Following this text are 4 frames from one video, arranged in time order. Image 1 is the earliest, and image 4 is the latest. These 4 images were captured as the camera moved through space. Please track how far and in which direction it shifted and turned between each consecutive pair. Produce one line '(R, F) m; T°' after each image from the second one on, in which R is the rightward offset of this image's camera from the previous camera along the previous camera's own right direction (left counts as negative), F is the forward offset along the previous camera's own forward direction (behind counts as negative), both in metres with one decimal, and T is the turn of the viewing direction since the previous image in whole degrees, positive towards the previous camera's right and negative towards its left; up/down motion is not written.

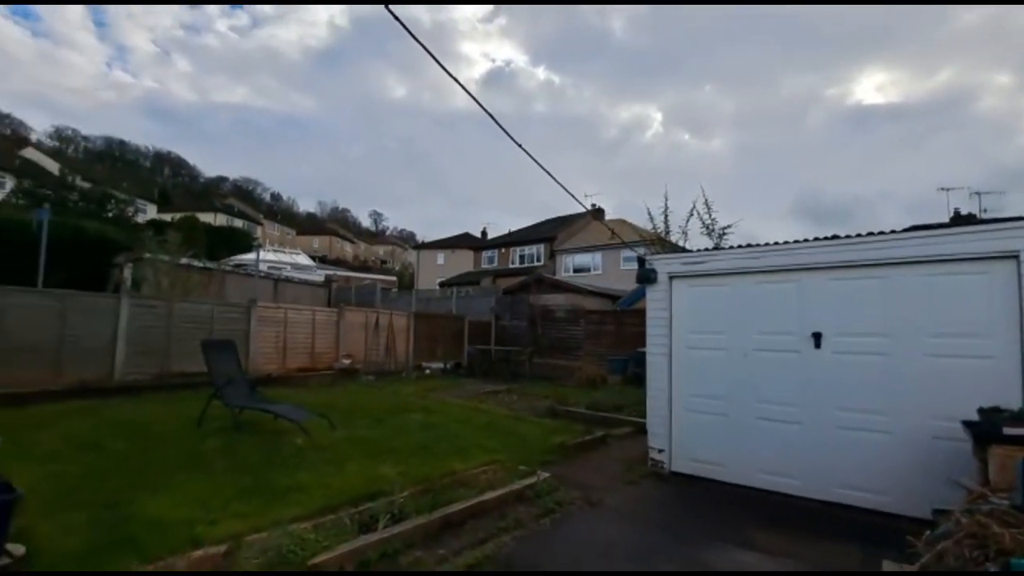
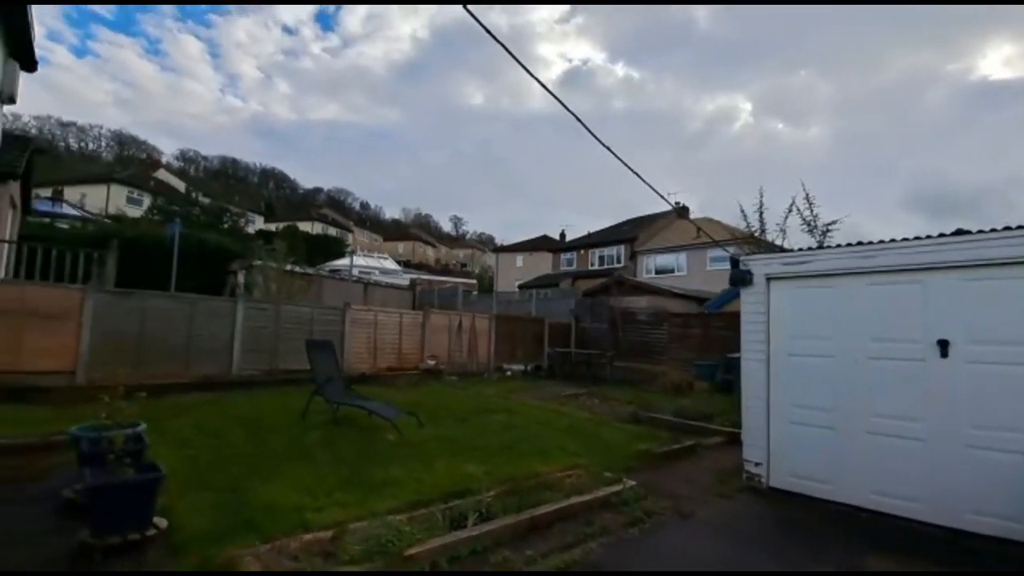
(-0.1, 0.0) m; -9°
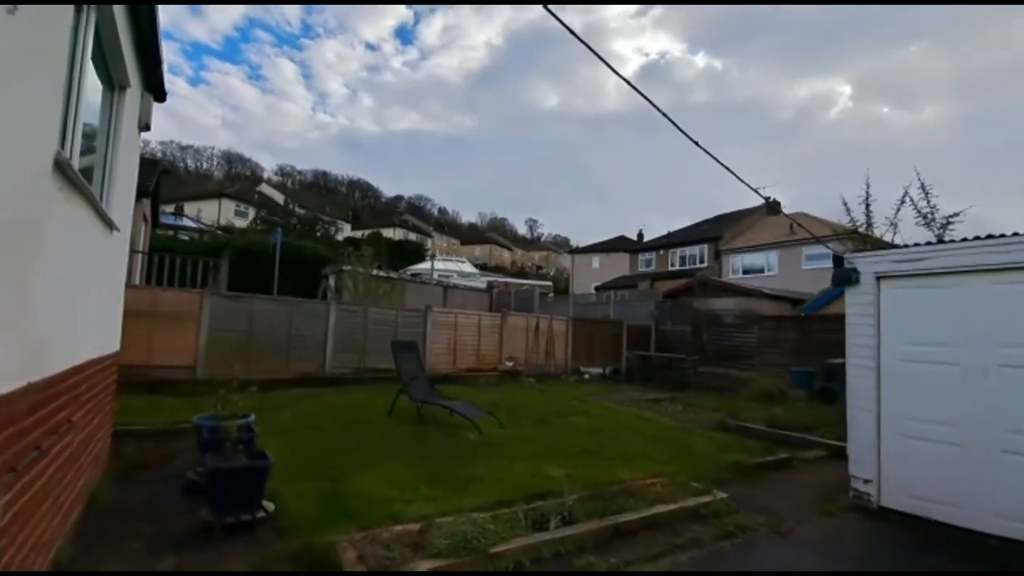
(0.0, 0.0) m; -9°
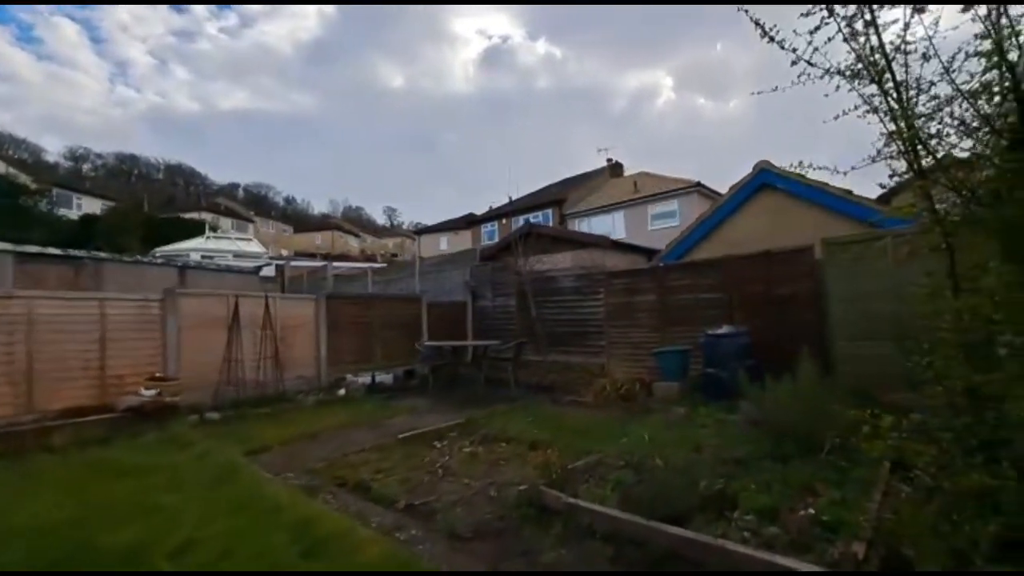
(+2.9, +5.6) m; +15°
